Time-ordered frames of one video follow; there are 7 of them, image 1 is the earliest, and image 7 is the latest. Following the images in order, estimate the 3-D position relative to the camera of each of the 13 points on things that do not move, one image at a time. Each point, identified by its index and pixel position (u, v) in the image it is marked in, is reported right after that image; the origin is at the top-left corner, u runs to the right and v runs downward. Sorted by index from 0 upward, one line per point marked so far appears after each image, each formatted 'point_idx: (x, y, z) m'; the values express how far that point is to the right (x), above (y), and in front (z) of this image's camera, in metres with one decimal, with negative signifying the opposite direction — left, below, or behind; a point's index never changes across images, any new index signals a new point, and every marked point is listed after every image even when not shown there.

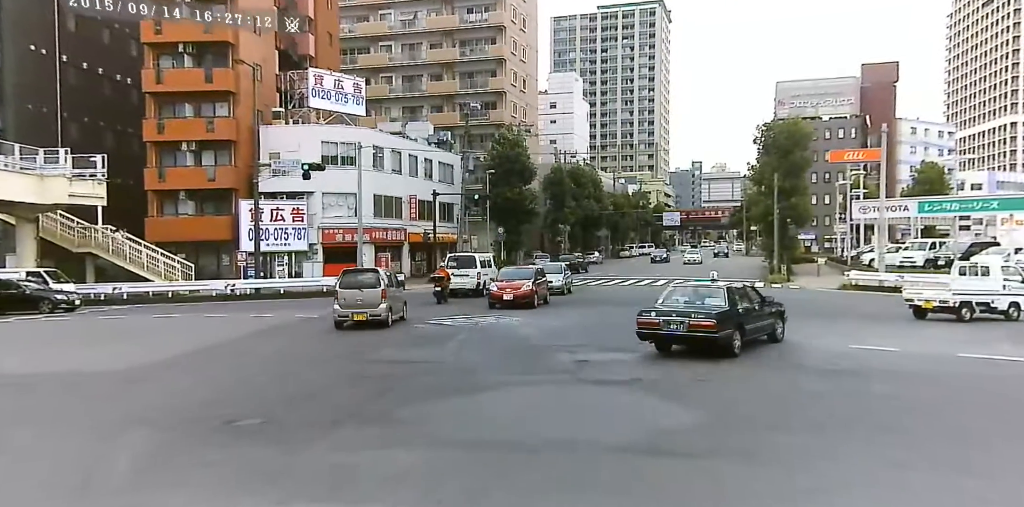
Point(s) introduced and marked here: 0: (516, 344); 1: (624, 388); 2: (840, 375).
0: (+0.1, -2.1, +15.2) m
1: (+1.9, -2.2, +11.0) m
2: (+6.2, -2.1, +12.2) m
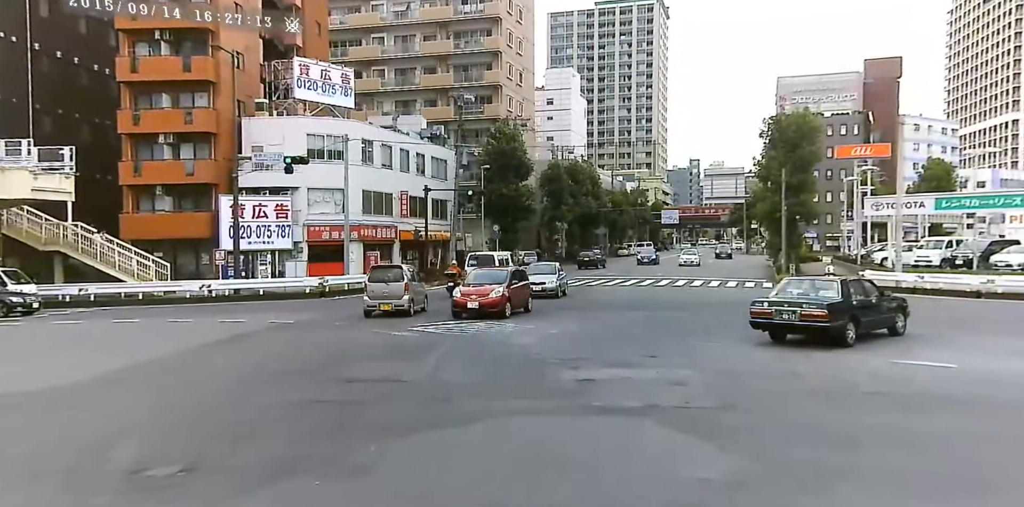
0: (-0.1, -2.1, +13.2) m
1: (+1.7, -2.2, +9.0) m
2: (+6.0, -2.1, +10.3) m
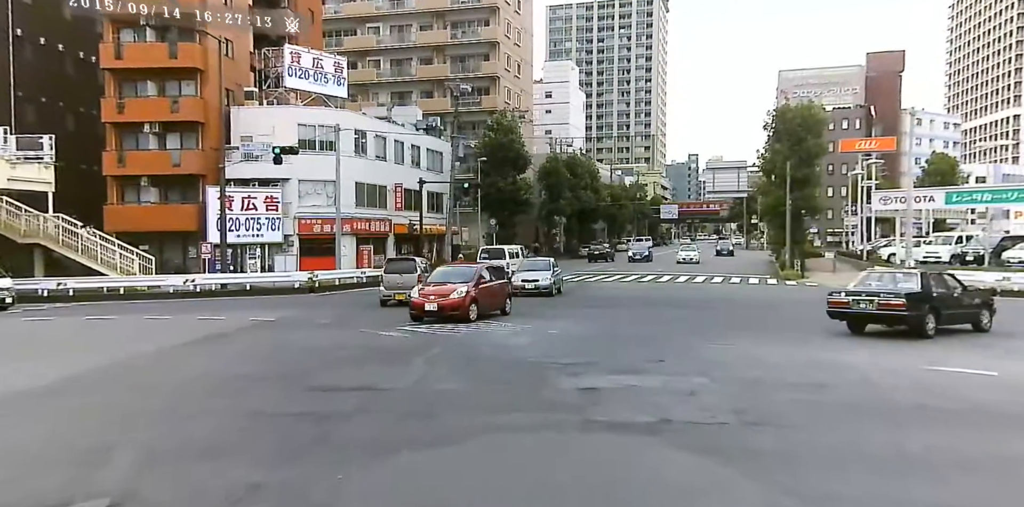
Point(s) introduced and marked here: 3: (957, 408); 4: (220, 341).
0: (-0.2, -2.0, +12.1) m
1: (+1.7, -2.1, +7.9) m
2: (+6.0, -2.1, +9.2) m
3: (+6.0, -2.1, +8.7) m
4: (-7.4, -2.2, +16.5) m
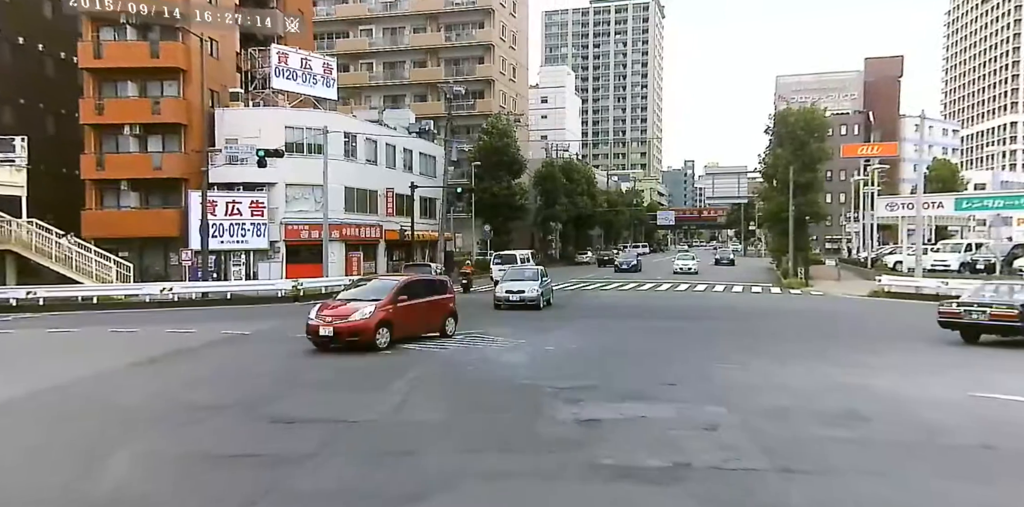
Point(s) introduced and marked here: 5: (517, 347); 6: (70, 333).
0: (-0.3, -2.2, +10.8) m
1: (+1.6, -2.3, +6.6) m
2: (+5.8, -2.2, +7.9) m
3: (+5.8, -2.2, +7.4) m
4: (-7.6, -2.4, +15.2) m
5: (+0.1, -2.0, +14.2) m
6: (-13.2, -2.4, +19.6) m
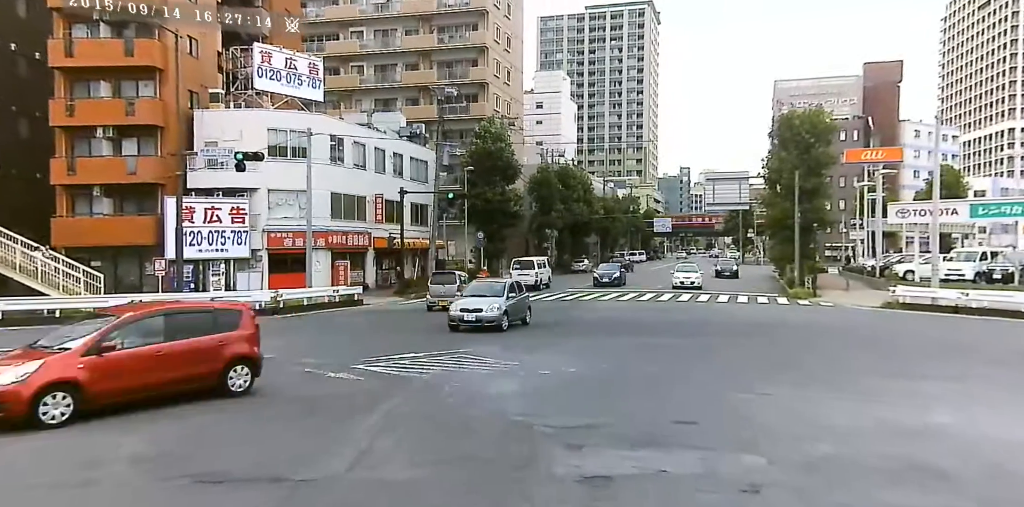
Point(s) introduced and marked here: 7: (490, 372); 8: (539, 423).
0: (-0.5, -2.4, +9.0) m
1: (+1.4, -2.4, +4.8) m
2: (+5.7, -2.4, +6.2) m
3: (+5.7, -2.4, +5.7) m
4: (-7.7, -2.6, +13.4) m
5: (-0.1, -2.3, +12.5) m
6: (-13.4, -2.7, +17.8) m
7: (-0.4, -2.3, +12.6) m
8: (+0.4, -2.3, +9.0) m
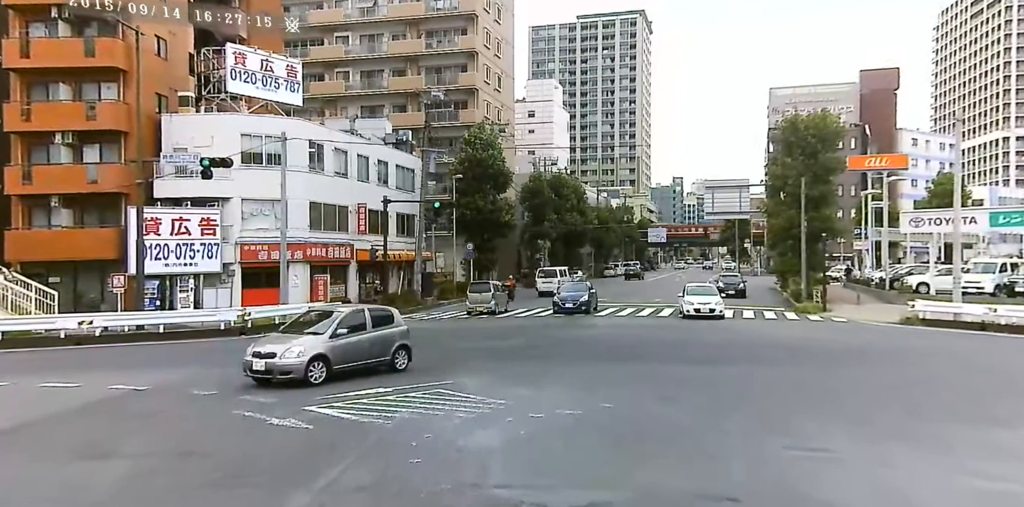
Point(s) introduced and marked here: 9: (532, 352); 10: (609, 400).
0: (-0.6, -2.6, +6.8) m
1: (+1.3, -2.6, +2.6) m
2: (+5.5, -2.5, +4.0) m
3: (+5.5, -2.5, +3.6) m
4: (-8.0, -3.0, +11.0) m
5: (-0.3, -2.6, +10.2) m
6: (-13.7, -3.1, +15.4) m
7: (-0.7, -2.6, +10.4) m
8: (+0.2, -2.6, +6.7) m
9: (+0.6, -2.8, +18.6) m
10: (+1.8, -2.6, +11.8) m
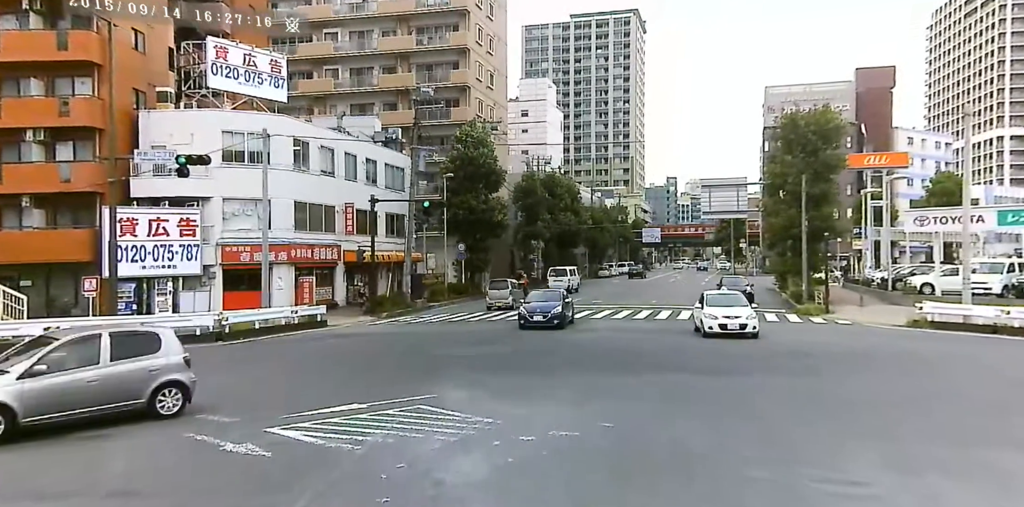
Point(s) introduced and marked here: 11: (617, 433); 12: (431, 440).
0: (-0.8, -2.6, +5.6) m
1: (+1.2, -2.6, +1.5) m
2: (+5.4, -2.6, +2.9) m
3: (+5.4, -2.5, +2.5) m
4: (-8.2, -3.0, +9.8) m
5: (-0.5, -2.6, +9.1) m
6: (-13.9, -3.2, +14.1) m
7: (-0.8, -2.6, +9.2) m
8: (+0.1, -2.6, +5.6) m
9: (+0.3, -2.8, +17.5) m
10: (+1.6, -2.6, +10.6) m
11: (+1.6, -2.6, +9.6) m
12: (-1.1, -2.6, +9.2) m
